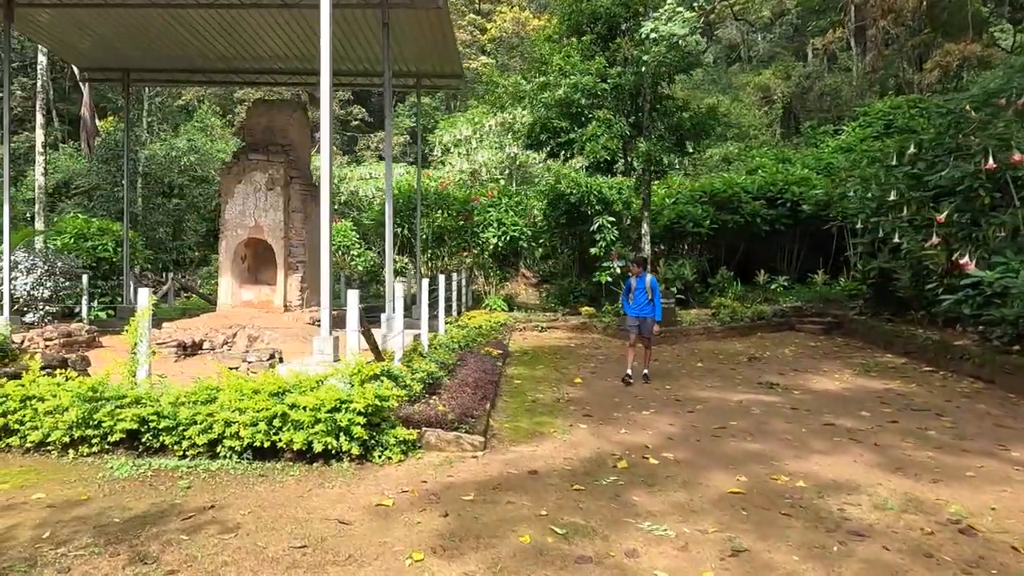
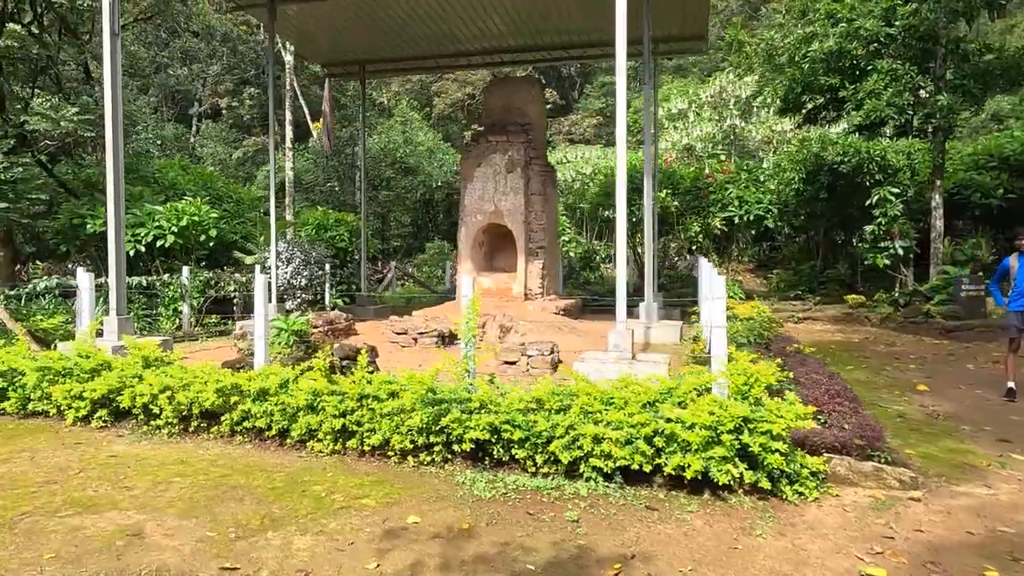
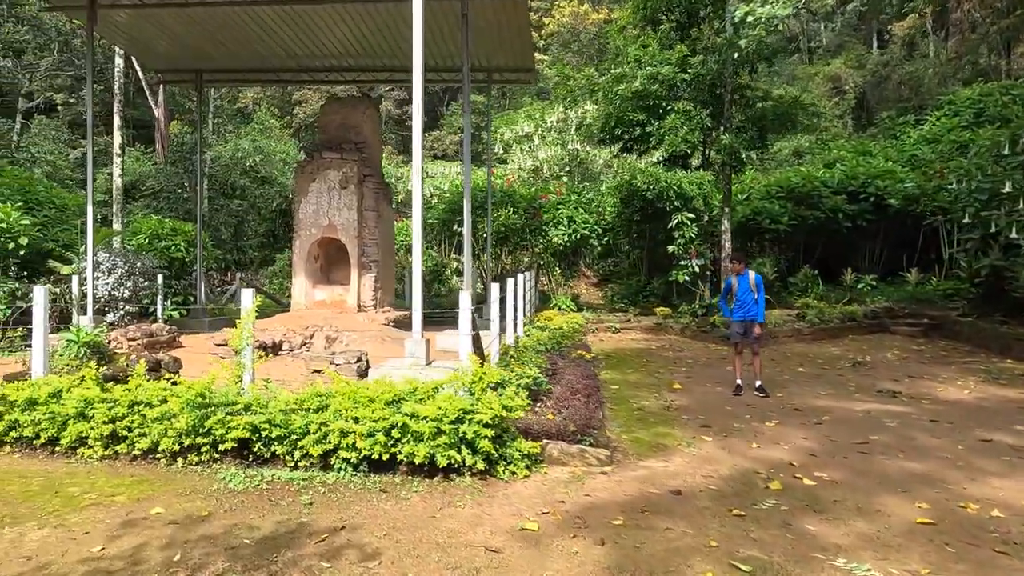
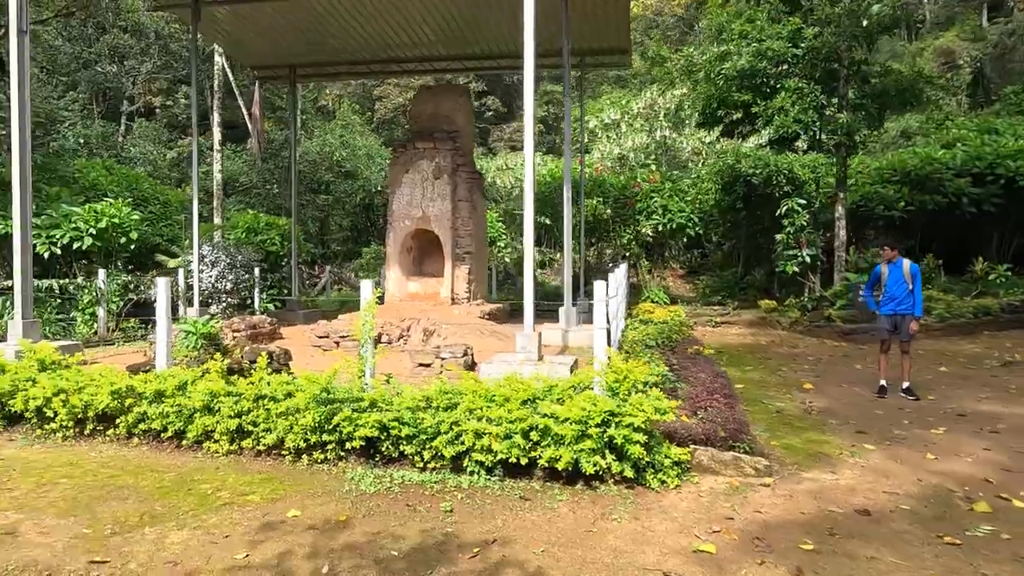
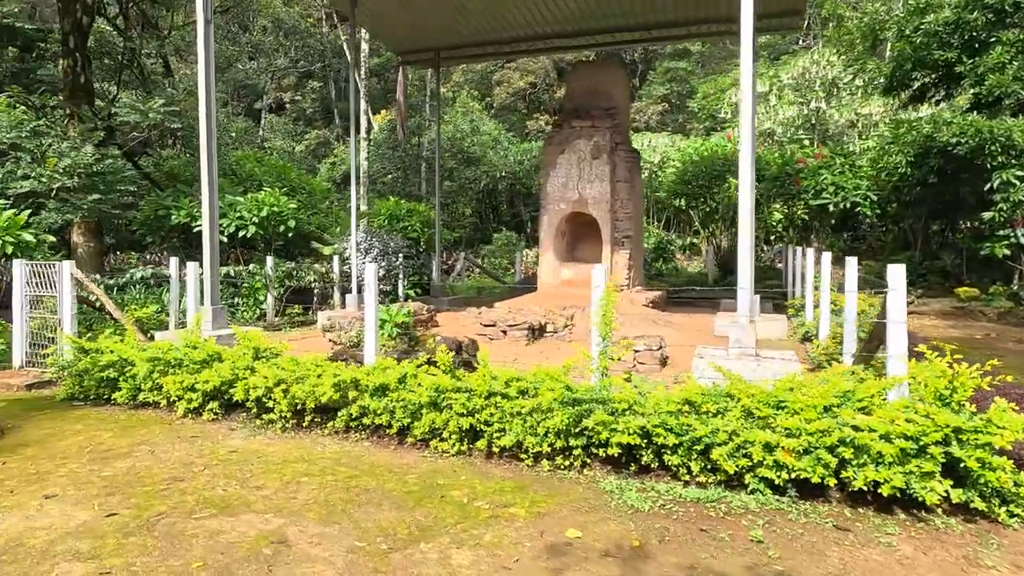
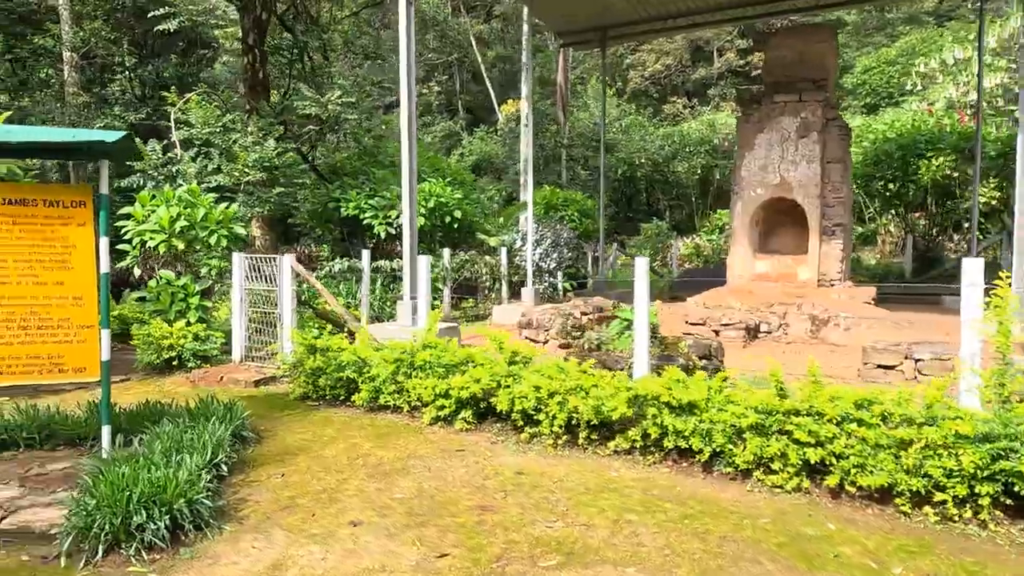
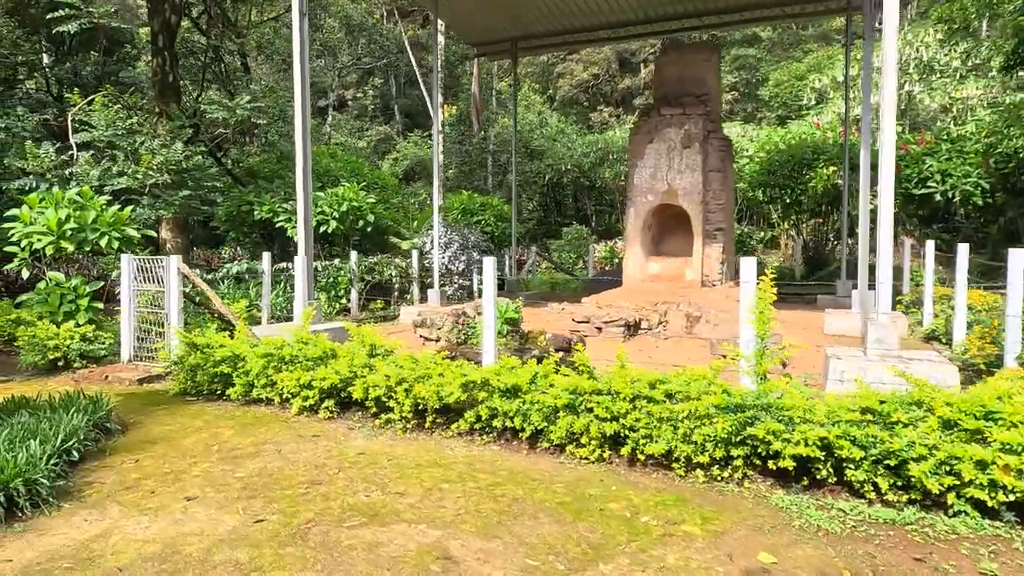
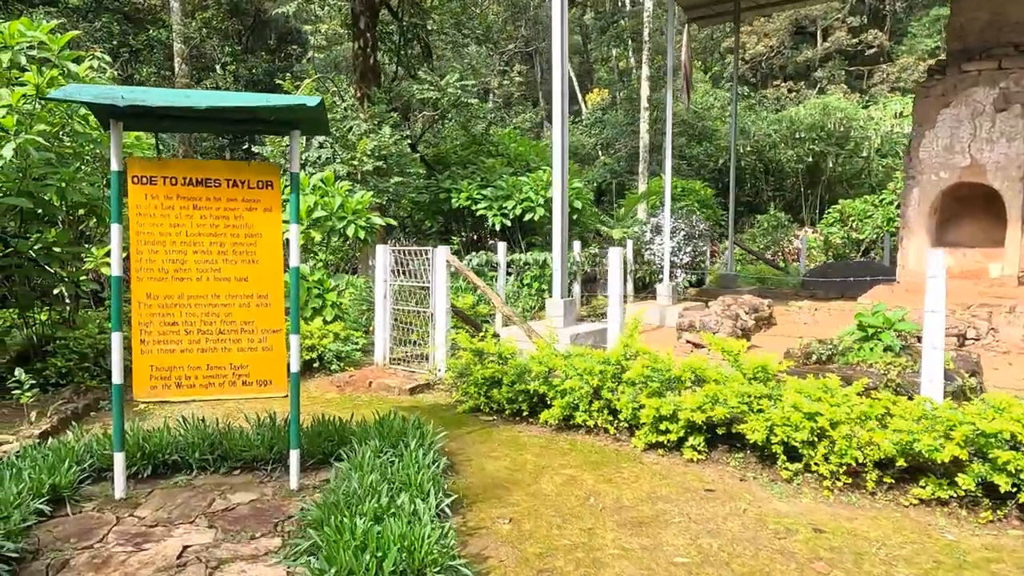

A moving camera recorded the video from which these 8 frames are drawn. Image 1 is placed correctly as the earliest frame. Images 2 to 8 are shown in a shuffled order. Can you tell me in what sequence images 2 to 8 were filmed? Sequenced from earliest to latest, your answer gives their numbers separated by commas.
3, 4, 2, 5, 7, 6, 8
